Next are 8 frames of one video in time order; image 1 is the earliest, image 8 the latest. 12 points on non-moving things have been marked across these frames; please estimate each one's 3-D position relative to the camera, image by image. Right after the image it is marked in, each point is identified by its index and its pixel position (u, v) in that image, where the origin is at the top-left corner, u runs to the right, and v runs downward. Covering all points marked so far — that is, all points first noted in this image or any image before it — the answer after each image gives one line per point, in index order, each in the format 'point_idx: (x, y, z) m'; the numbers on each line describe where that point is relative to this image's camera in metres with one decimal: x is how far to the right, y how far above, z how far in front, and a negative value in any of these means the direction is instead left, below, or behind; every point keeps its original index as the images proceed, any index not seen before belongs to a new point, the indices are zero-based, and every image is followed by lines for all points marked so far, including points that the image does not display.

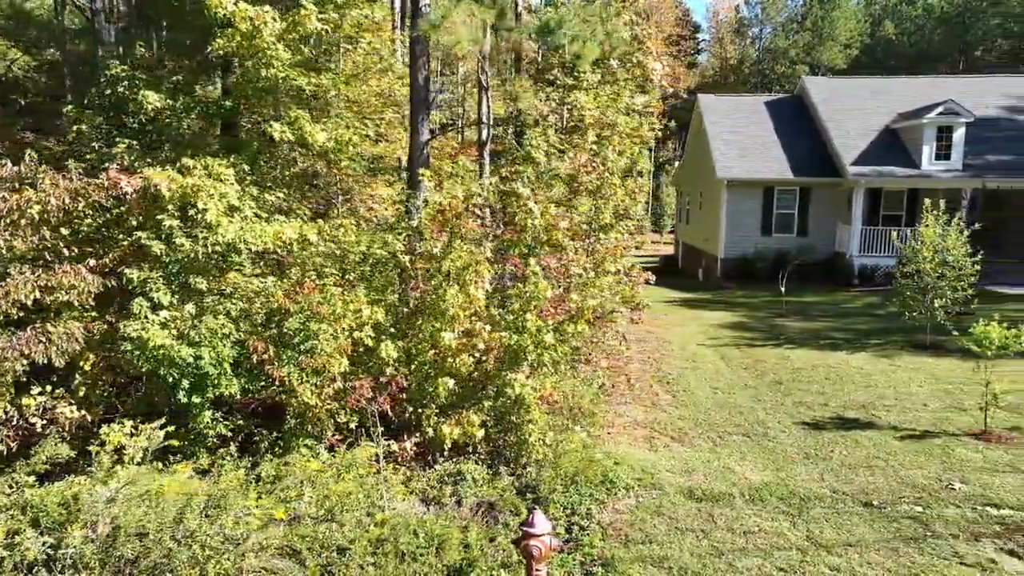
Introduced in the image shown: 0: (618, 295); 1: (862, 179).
0: (+1.5, -0.2, +10.1) m
1: (+10.3, +3.2, +17.2) m
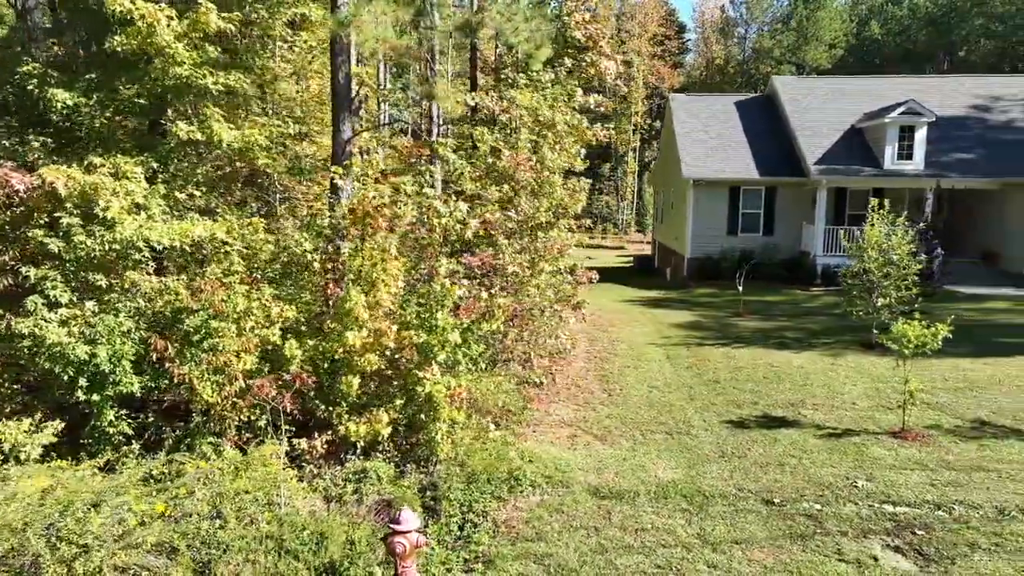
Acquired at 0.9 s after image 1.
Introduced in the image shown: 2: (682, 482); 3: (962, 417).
0: (+0.5, -0.2, +10.1) m
1: (+9.2, +3.2, +17.2) m
2: (+1.9, -2.3, +6.8) m
3: (+6.3, -1.8, +8.3) m
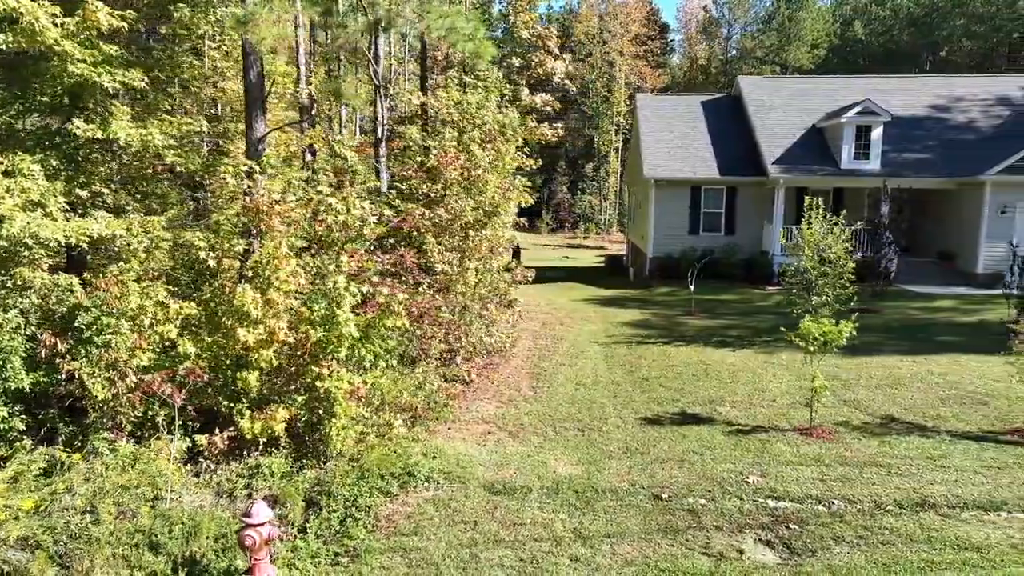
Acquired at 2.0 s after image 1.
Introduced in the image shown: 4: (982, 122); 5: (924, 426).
0: (-0.7, -0.1, +10.1) m
1: (+8.0, +3.2, +17.3) m
2: (+0.7, -2.2, +6.9) m
3: (+5.1, -1.8, +8.4) m
4: (+15.1, +5.3, +18.9) m
5: (+5.5, -1.9, +7.9) m
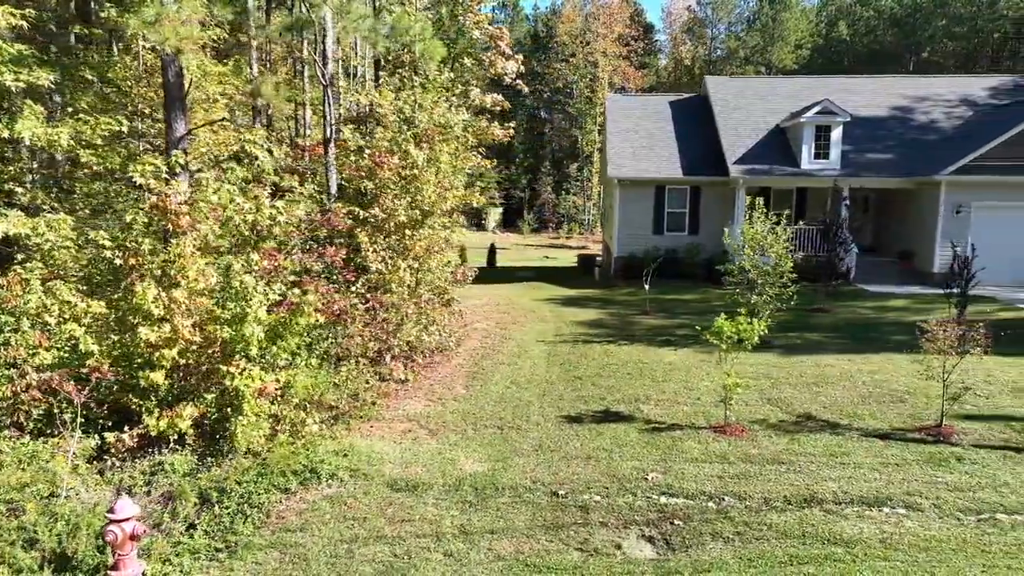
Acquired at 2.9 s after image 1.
0: (-1.9, -0.1, +10.2) m
1: (+6.9, +3.2, +17.4) m
2: (-0.4, -2.2, +6.9) m
3: (+4.0, -1.8, +8.4) m
4: (+13.9, +5.3, +18.9) m
5: (+4.4, -1.8, +8.0) m
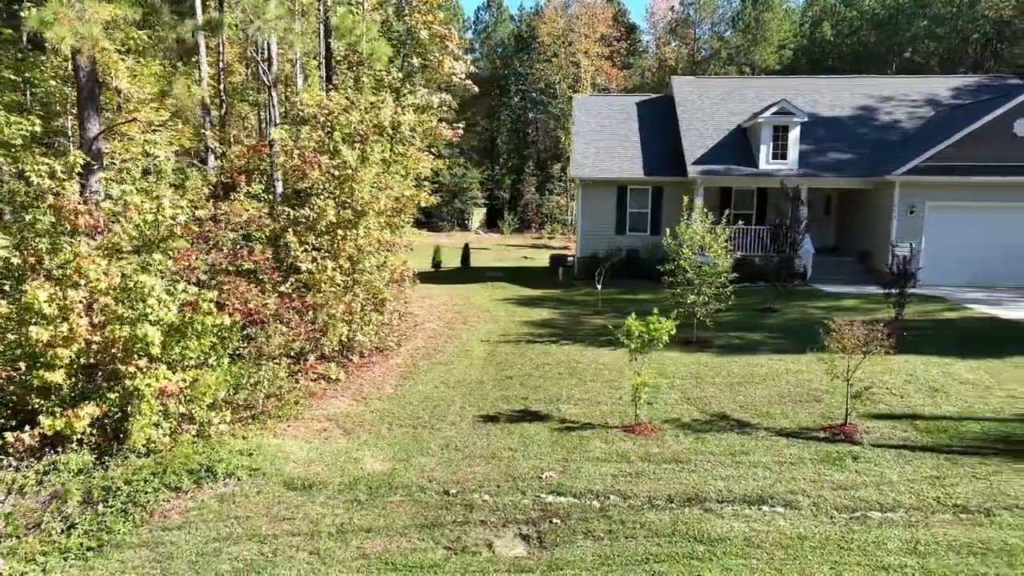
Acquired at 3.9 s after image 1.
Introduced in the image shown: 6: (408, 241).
0: (-3.1, -0.1, +10.2) m
1: (+5.7, +3.2, +17.4) m
2: (-1.6, -2.2, +7.0) m
3: (+2.8, -1.8, +8.5) m
4: (+12.7, +5.3, +19.0) m
5: (+3.2, -1.8, +8.0) m
6: (-2.4, +1.1, +13.7) m
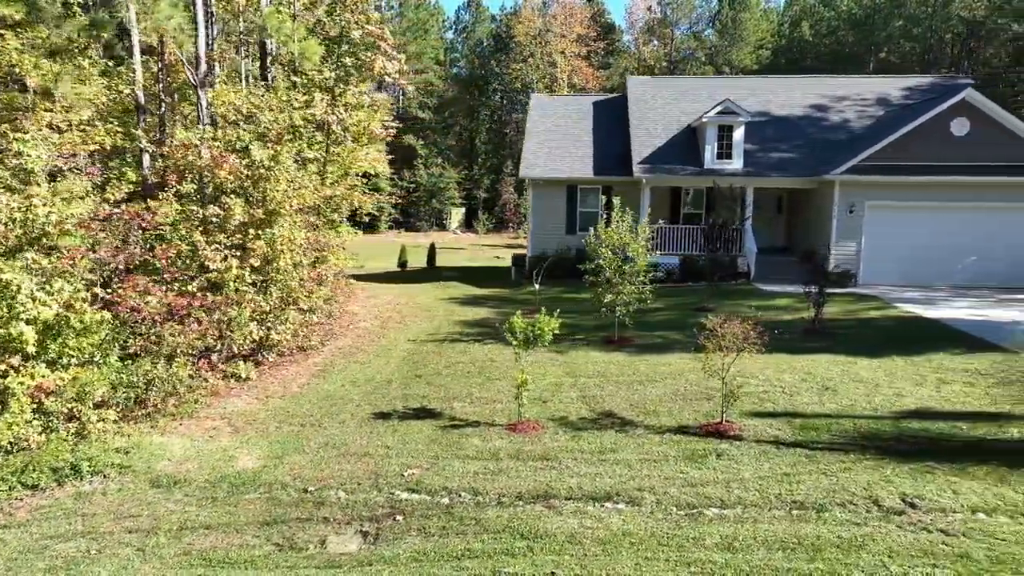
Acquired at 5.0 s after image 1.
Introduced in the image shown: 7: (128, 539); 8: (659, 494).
0: (-4.6, -0.1, +10.2) m
1: (+4.0, +3.2, +17.4) m
2: (-3.1, -2.2, +7.0) m
3: (+1.2, -1.7, +8.5) m
4: (+11.1, +5.4, +19.1) m
5: (+1.6, -1.8, +8.0) m
6: (-4.0, +1.1, +13.7) m
7: (-3.6, -2.3, +5.5) m
8: (+1.5, -2.1, +6.1) m
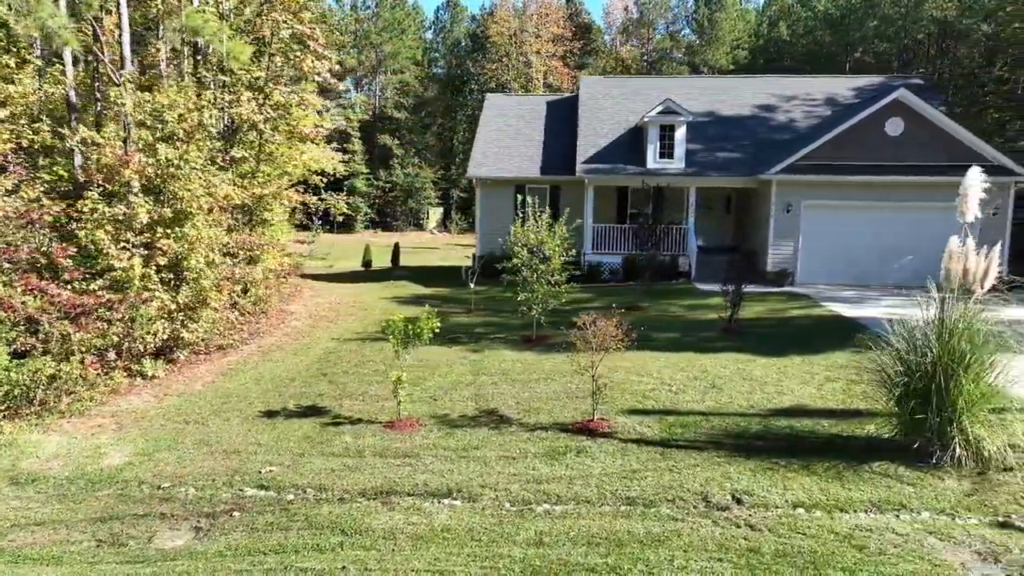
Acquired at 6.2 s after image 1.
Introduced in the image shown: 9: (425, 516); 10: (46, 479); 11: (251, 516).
0: (-6.3, -0.1, +10.2) m
1: (+2.4, +3.3, +17.5) m
2: (-4.8, -2.2, +7.0) m
3: (-0.4, -1.7, +8.6) m
4: (+9.4, +5.4, +19.1) m
5: (0.0, -1.8, +8.1) m
6: (-5.7, +1.1, +13.7) m
7: (-5.2, -2.3, +5.5) m
8: (-0.1, -2.1, +6.1) m
9: (-0.8, -2.2, +5.7) m
10: (-5.4, -2.2, +6.8) m
11: (-2.6, -2.3, +5.8) m
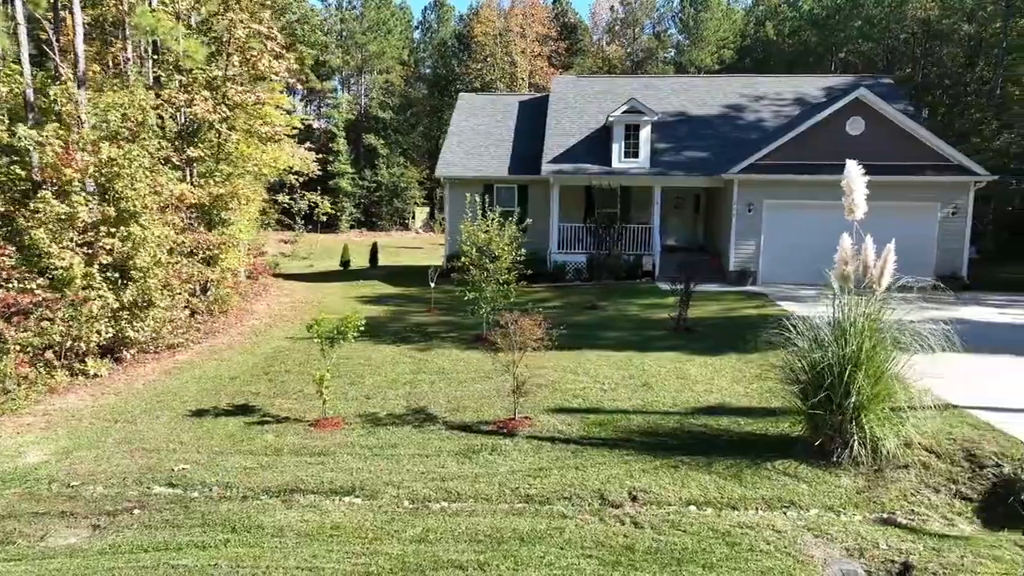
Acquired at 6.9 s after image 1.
0: (-7.3, -0.1, +10.2) m
1: (+1.3, +3.3, +17.5) m
2: (-5.8, -2.1, +7.0) m
3: (-1.5, -1.7, +8.6) m
4: (+8.4, +5.4, +19.2) m
5: (-1.0, -1.8, +8.1) m
6: (-6.7, +1.1, +13.7) m
7: (-6.2, -2.3, +5.5) m
8: (-1.1, -2.1, +6.1) m
9: (-1.8, -2.2, +5.7) m
10: (-6.4, -2.2, +6.8) m
11: (-3.6, -2.2, +5.8) m
